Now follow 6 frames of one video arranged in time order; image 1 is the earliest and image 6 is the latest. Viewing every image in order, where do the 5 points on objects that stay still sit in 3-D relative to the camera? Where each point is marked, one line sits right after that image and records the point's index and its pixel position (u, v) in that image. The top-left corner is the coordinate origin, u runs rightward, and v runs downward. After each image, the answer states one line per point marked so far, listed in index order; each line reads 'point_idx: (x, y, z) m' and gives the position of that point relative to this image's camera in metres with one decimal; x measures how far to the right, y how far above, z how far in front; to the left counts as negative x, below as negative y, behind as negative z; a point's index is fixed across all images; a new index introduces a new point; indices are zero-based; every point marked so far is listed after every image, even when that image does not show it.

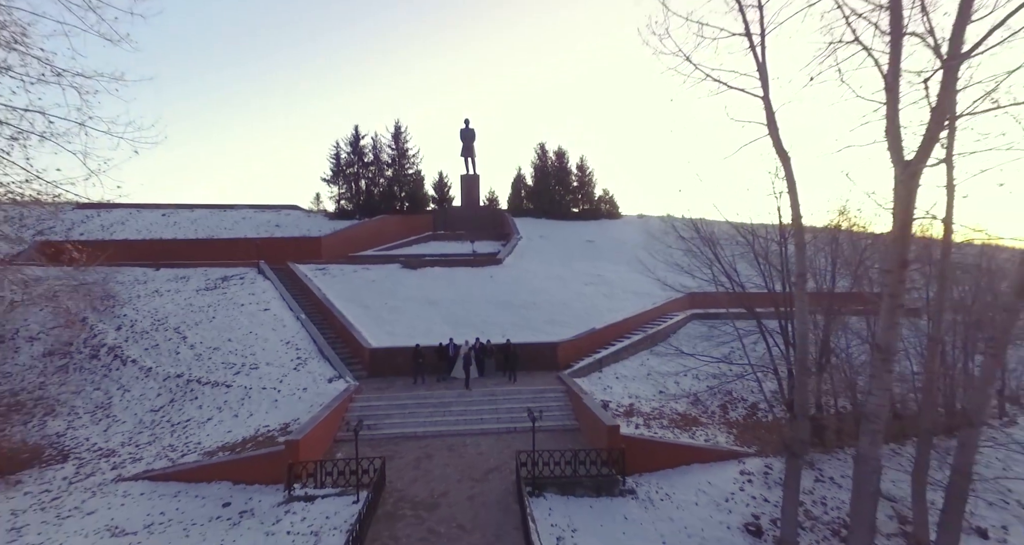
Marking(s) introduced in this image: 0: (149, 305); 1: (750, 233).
0: (-9.0, -0.5, +12.9) m
1: (+4.5, +1.0, +9.3) m
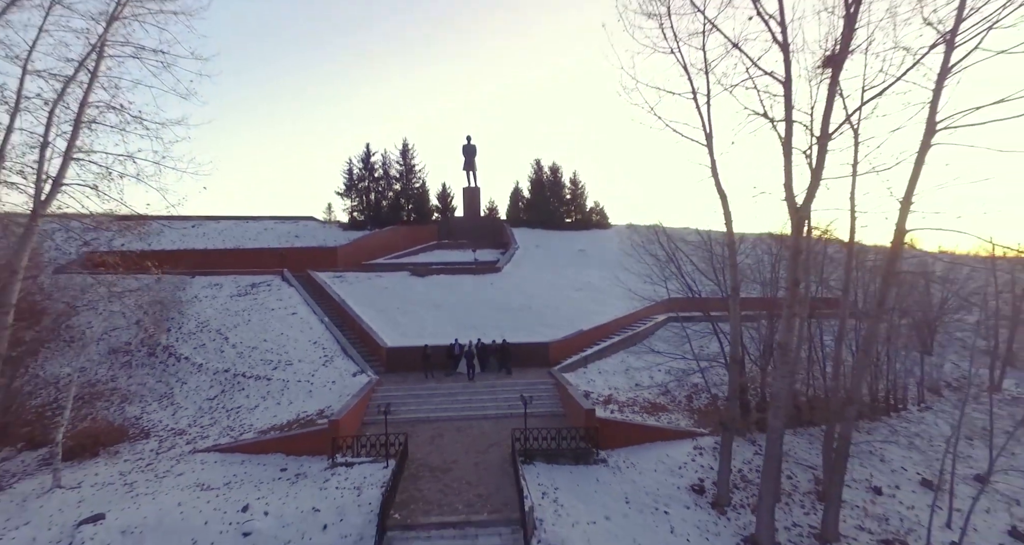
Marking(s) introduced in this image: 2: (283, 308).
0: (-9.1, -0.8, +14.7) m
1: (+4.5, +0.7, +11.1) m
2: (-7.0, -1.0, +15.3) m
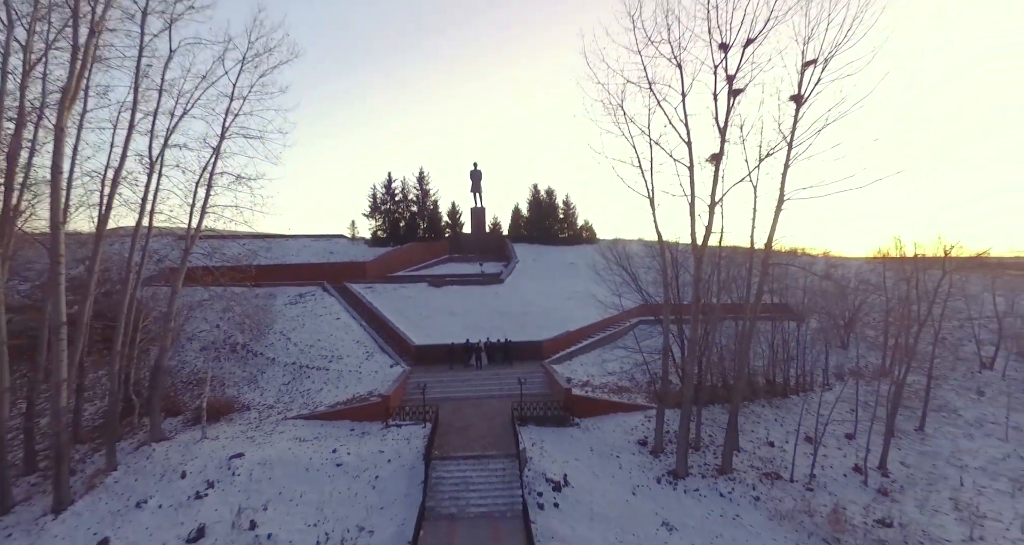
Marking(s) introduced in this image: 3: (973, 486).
0: (-9.0, -1.3, +18.4) m
1: (+4.5, +0.3, +14.7) m
2: (-7.0, -1.5, +19.0) m
3: (+10.0, -4.6, +10.8) m
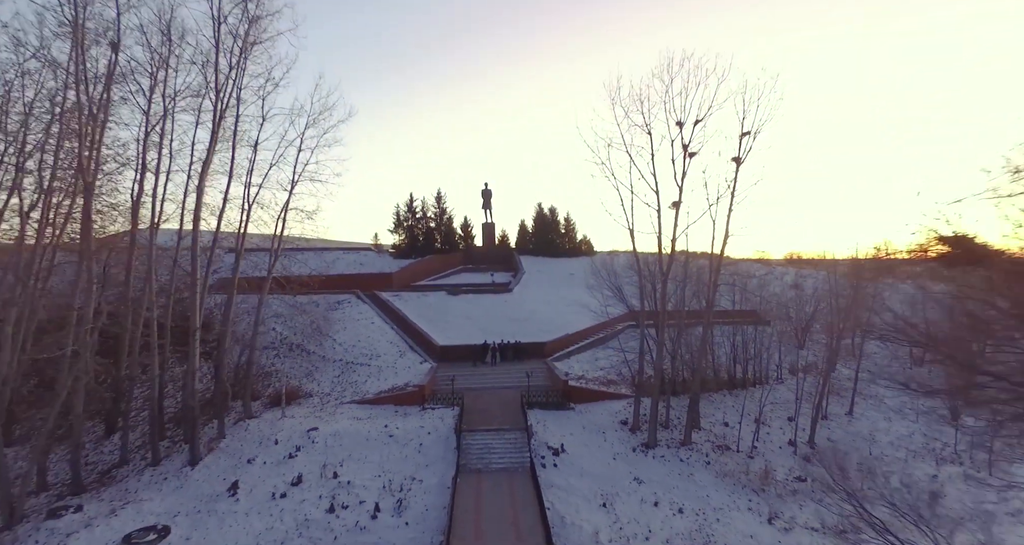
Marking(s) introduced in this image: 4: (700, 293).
0: (-8.7, -1.8, +21.8) m
1: (+4.8, -0.2, +18.0) m
2: (-6.6, -2.0, +22.4) m
3: (+10.3, -5.1, +14.0) m
4: (+6.5, -0.7, +17.1) m
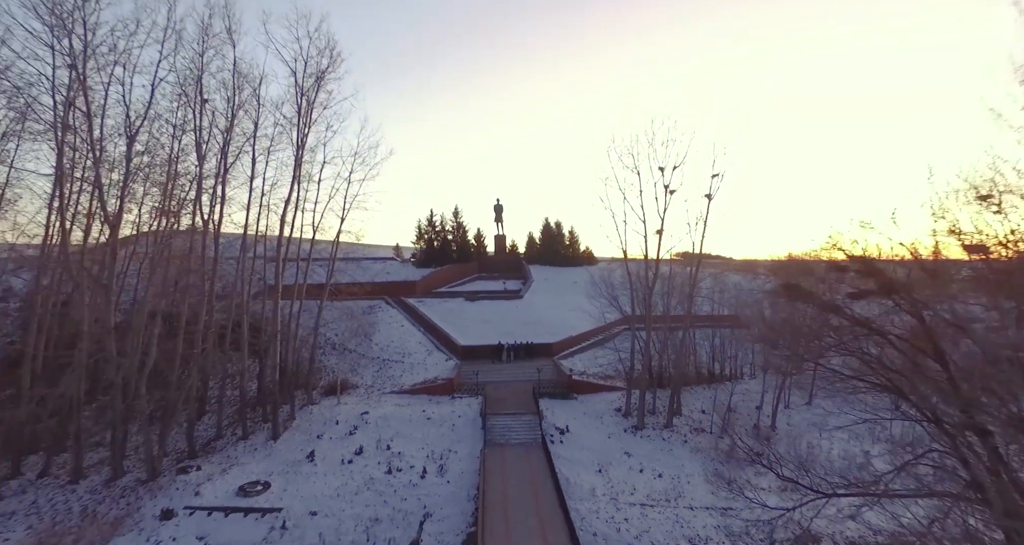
0: (-8.1, -2.2, +25.1) m
1: (+5.3, -0.7, +21.2) m
2: (-6.1, -2.5, +25.7) m
3: (+10.8, -5.6, +17.2) m
4: (+7.0, -1.2, +20.3) m
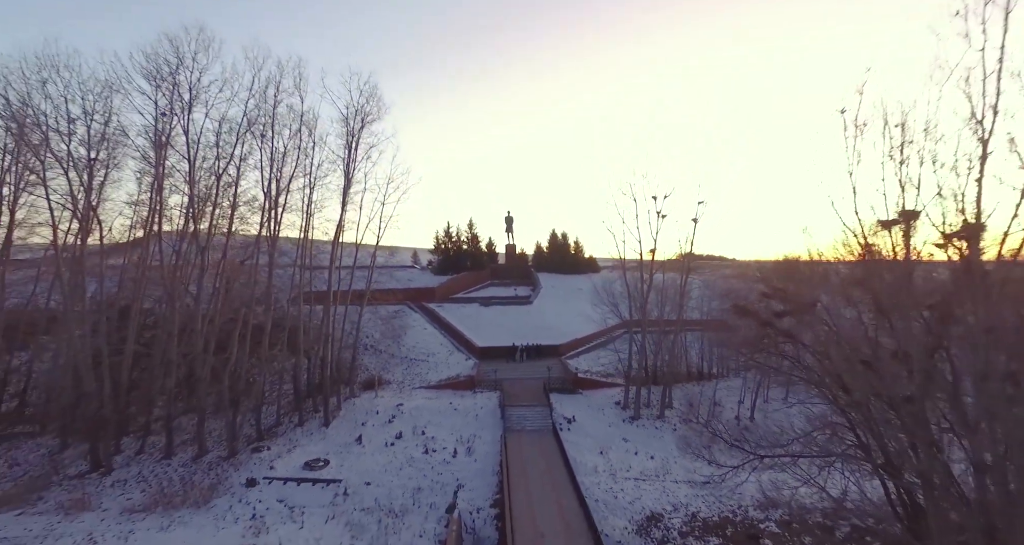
0: (-7.5, -2.7, +28.0) m
1: (+5.9, -1.2, +24.1) m
2: (-5.4, -3.0, +28.6) m
3: (+11.4, -6.1, +20.0) m
4: (+7.6, -1.7, +23.1) m
